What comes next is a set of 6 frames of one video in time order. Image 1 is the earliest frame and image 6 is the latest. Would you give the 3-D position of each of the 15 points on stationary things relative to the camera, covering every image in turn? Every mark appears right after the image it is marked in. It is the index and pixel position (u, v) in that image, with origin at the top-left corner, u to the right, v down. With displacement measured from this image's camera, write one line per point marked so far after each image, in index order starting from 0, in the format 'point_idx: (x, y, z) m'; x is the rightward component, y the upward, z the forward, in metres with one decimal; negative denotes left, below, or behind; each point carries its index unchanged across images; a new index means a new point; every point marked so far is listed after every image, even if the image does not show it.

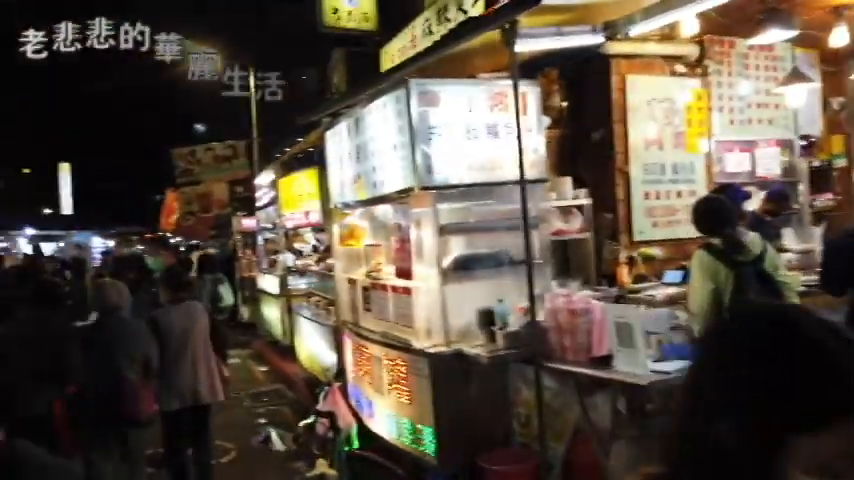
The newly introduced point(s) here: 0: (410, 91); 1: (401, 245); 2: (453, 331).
0: (-0.2, +1.3, +5.6) m
1: (-0.3, 0.0, +6.2) m
2: (+0.2, -0.8, +5.8) m
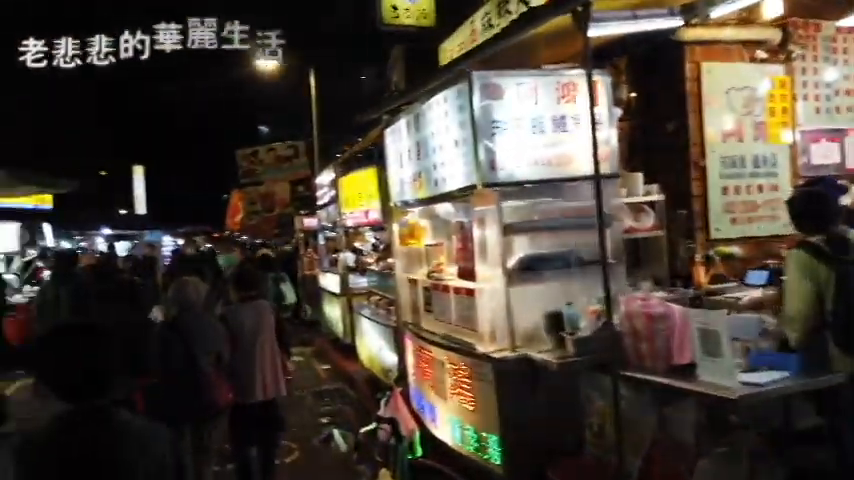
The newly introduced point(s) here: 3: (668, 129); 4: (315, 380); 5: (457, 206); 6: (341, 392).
0: (+0.4, +1.3, +5.4) m
1: (+0.3, 0.0, +6.0) m
2: (+0.8, -0.8, +5.5) m
3: (+2.9, +1.3, +7.7) m
4: (-2.1, -2.7, +12.0) m
5: (+0.3, +0.3, +6.2) m
6: (-1.5, -2.6, +11.0) m
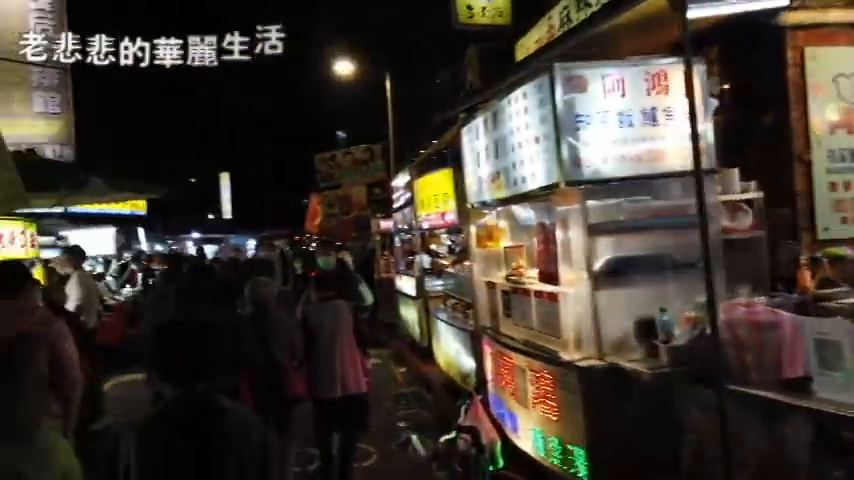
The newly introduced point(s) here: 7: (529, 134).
0: (+1.0, +1.3, +5.1) m
1: (+1.1, 0.0, +5.7) m
2: (+1.5, -0.9, +5.2) m
3: (+3.8, +1.3, +7.1) m
4: (-0.7, -2.7, +12.0) m
5: (+1.1, +0.3, +5.9) m
6: (-0.1, -2.7, +10.9) m
7: (+0.9, +0.9, +5.6) m
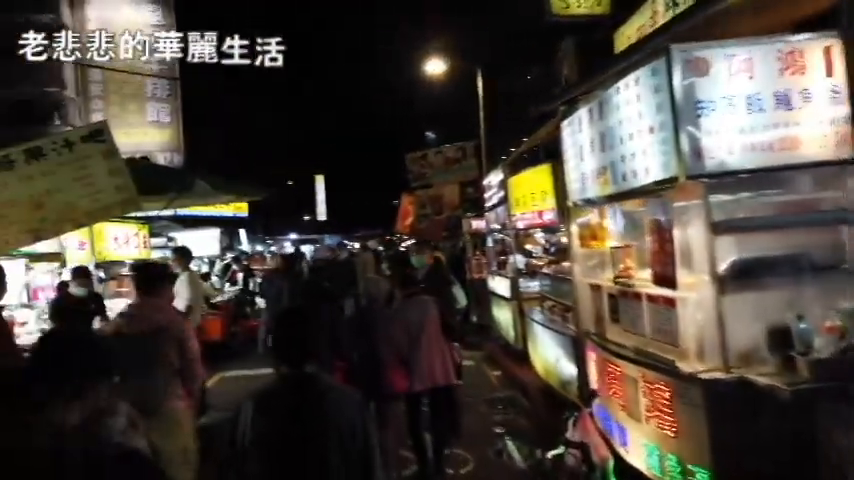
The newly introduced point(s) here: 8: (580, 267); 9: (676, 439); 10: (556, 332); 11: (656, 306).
0: (+1.8, +1.3, +4.6) m
1: (+1.9, 0.0, +5.2) m
2: (+2.3, -0.8, +4.7) m
3: (+4.8, +1.4, +6.2) m
4: (+1.1, -2.7, +11.7) m
5: (+1.9, +0.3, +5.5) m
6: (+1.5, -2.7, +10.5) m
7: (+1.8, +0.9, +5.1) m
8: (+1.8, -0.3, +7.2) m
9: (+1.9, -1.5, +4.8) m
10: (+1.8, -1.3, +8.7) m
11: (+1.9, -0.5, +5.2) m
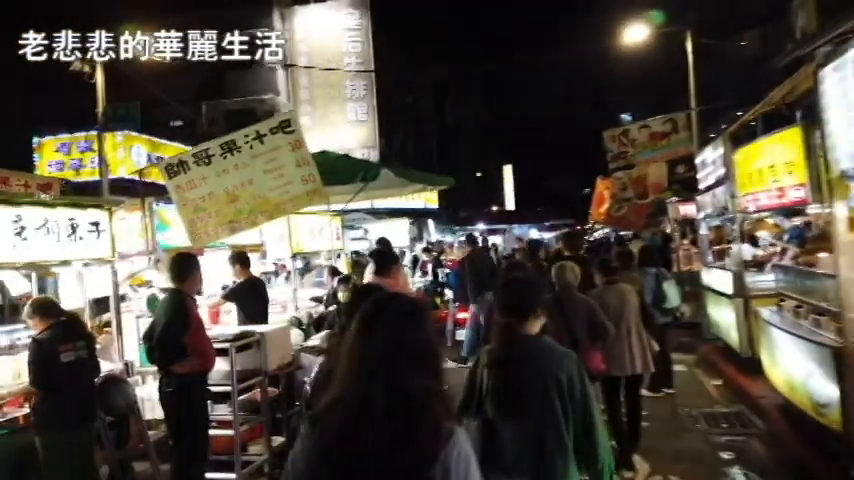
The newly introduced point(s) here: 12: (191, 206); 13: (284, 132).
0: (+2.9, +1.4, +3.0) m
1: (+3.2, +0.1, +3.5) m
2: (+3.4, -0.7, +2.9) m
3: (+6.3, +1.5, +3.6) m
4: (+4.4, -2.5, +10.0) m
5: (+3.3, +0.4, +3.7) m
6: (+4.4, -2.5, +8.8) m
7: (+3.0, +1.1, +3.5) m
8: (+3.7, -0.2, +5.5) m
9: (+3.1, -1.4, +3.2) m
10: (+4.1, -1.1, +6.9) m
11: (+3.2, -0.4, +3.5) m
12: (-2.9, +0.4, +7.8) m
13: (-1.8, +1.4, +7.9) m
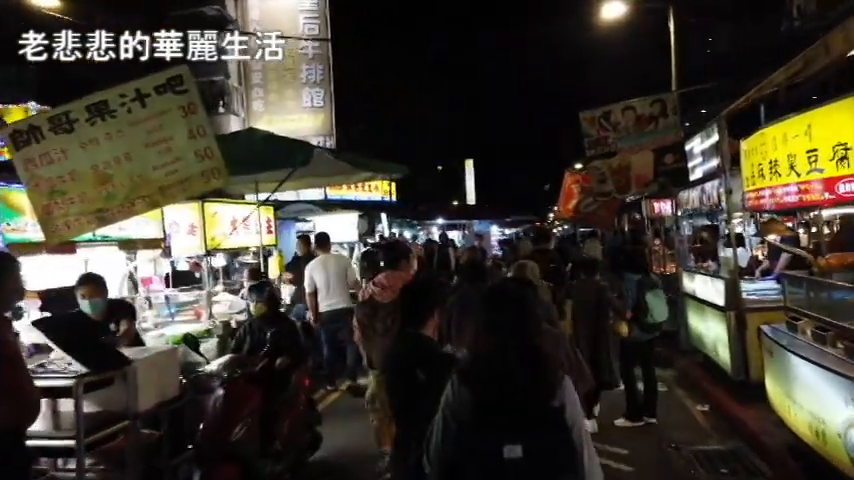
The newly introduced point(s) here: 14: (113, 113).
0: (+2.6, +1.3, +1.4) m
1: (+2.9, 0.0, +1.9) m
2: (+3.1, -0.8, +1.3) m
3: (+6.0, +1.4, +2.2) m
4: (+3.6, -2.5, +8.5) m
5: (+2.9, +0.4, +2.2) m
6: (+3.7, -2.5, +7.3) m
7: (+2.7, +1.0, +1.9) m
8: (+3.2, -0.2, +4.0) m
9: (+2.8, -1.5, +1.6) m
10: (+3.5, -1.2, +5.4) m
11: (+2.8, -0.5, +1.9) m
12: (-3.5, +0.5, +5.8) m
13: (-2.4, +1.4, +6.0) m
14: (-3.0, +1.2, +5.9) m
